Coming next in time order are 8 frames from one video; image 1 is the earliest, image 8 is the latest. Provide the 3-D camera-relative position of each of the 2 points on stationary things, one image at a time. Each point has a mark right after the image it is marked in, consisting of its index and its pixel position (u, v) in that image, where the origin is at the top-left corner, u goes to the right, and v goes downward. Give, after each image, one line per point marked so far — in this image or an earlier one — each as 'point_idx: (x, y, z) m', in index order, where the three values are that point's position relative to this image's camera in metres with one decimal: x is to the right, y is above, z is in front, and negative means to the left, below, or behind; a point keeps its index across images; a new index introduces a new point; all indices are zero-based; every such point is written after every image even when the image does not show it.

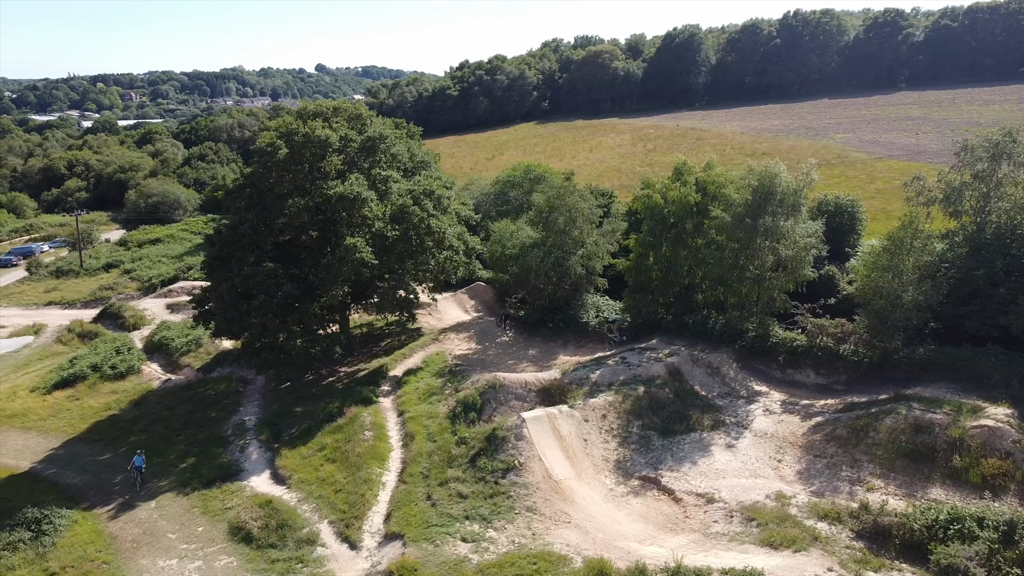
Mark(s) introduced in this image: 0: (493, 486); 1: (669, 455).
0: (-0.4, -4.5, +18.7) m
1: (+3.8, -4.0, +19.6) m
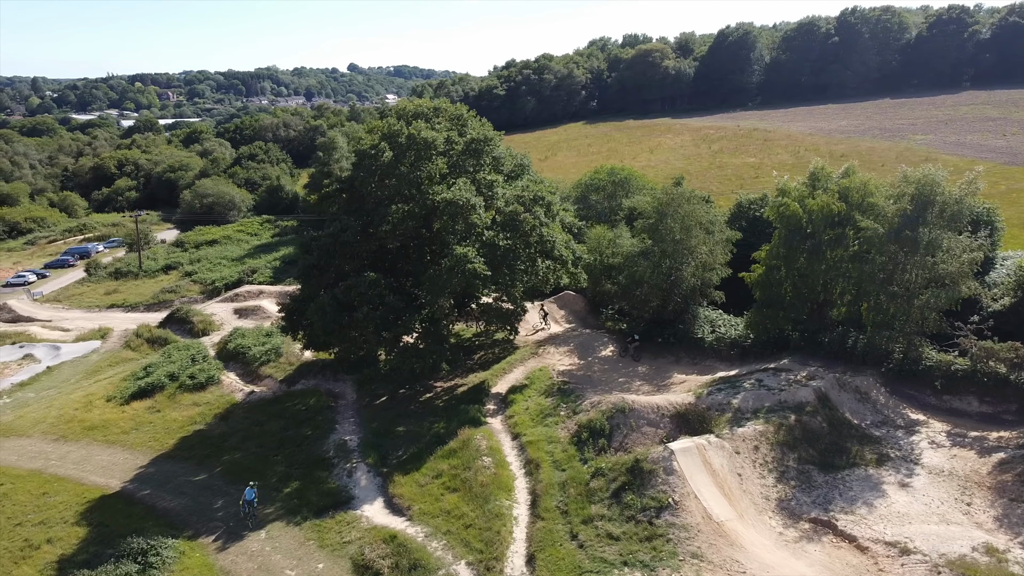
0: (+2.8, -4.9, +16.9) m
1: (+7.0, -4.5, +17.7) m
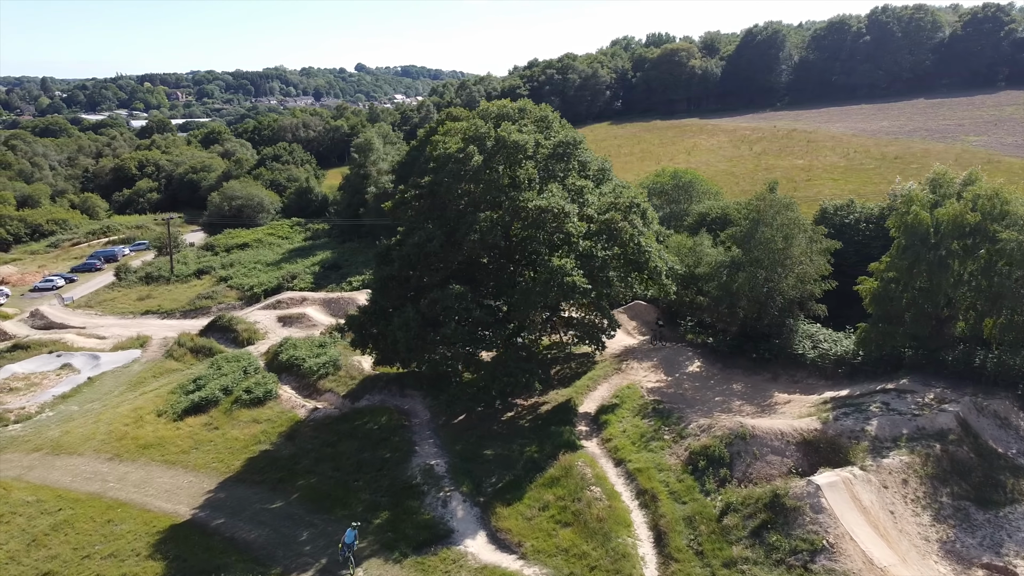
0: (+5.4, -5.3, +15.3) m
1: (+9.7, -4.9, +16.0) m
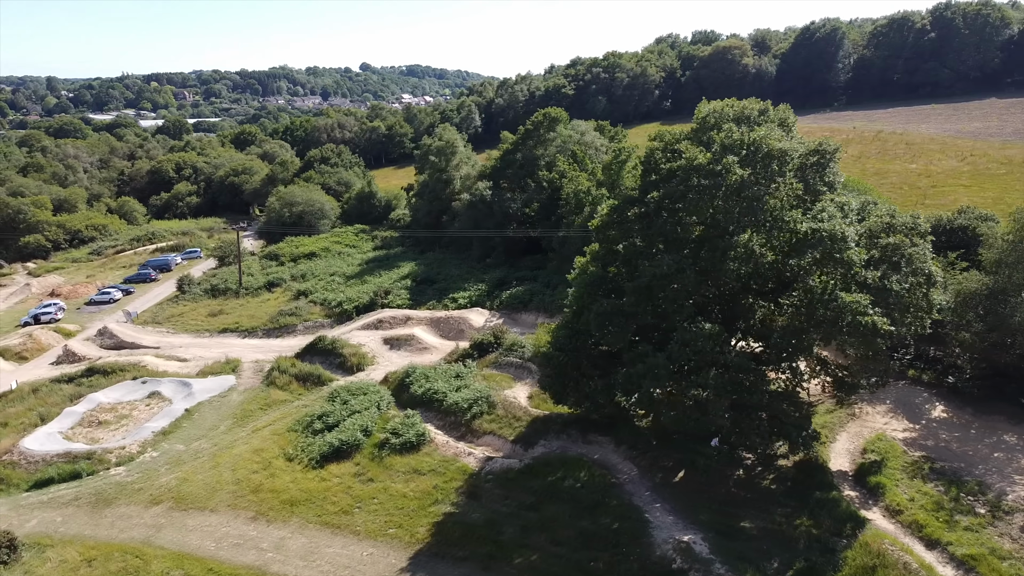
0: (+11.6, -6.2, +11.4) m
1: (+15.8, -5.8, +12.1) m
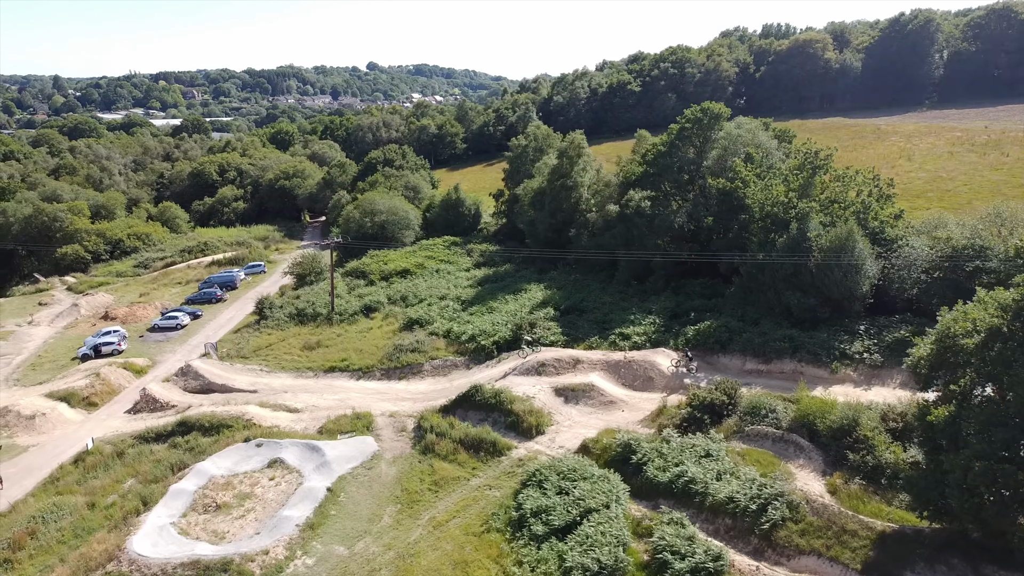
0: (+19.2, -7.6, +3.7) m
1: (+23.4, -7.2, +4.5) m
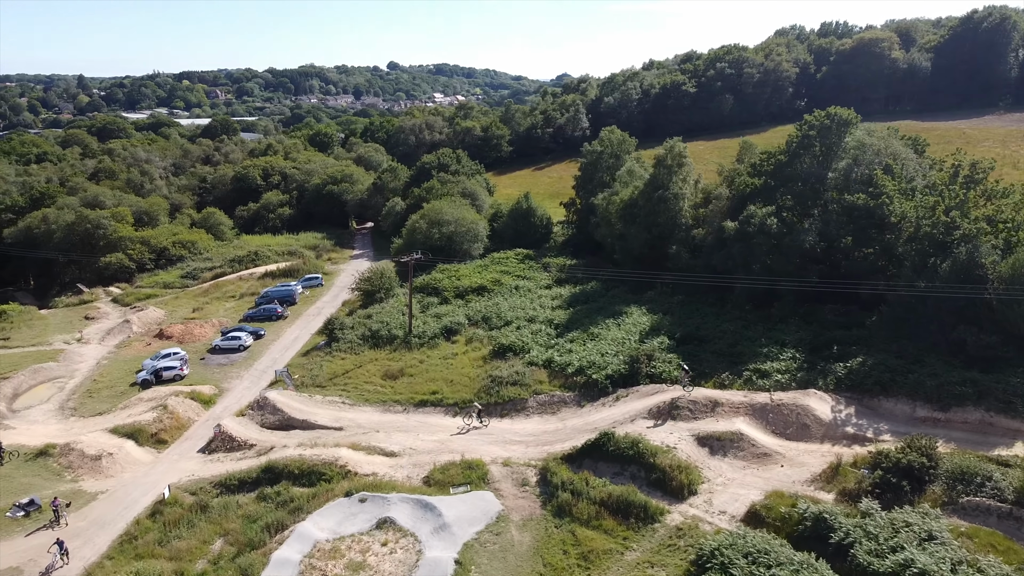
0: (+23.1, -8.9, -0.5) m
1: (+27.3, -8.4, +0.2) m
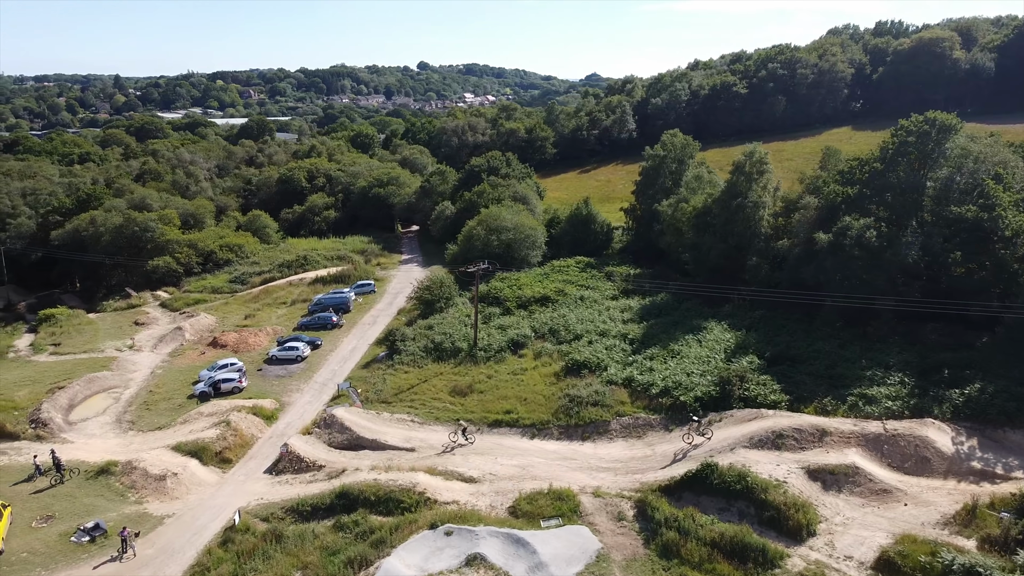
0: (+25.1, -9.6, -3.0) m
1: (+29.3, -9.2, -2.5) m
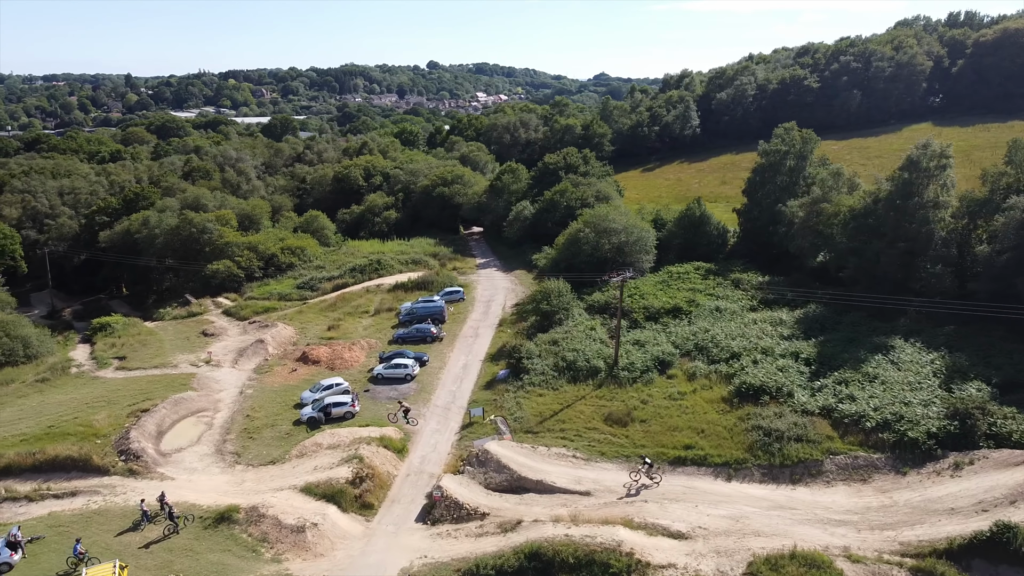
0: (+31.1, -10.1, -7.9) m
1: (+35.4, -9.7, -7.3) m
